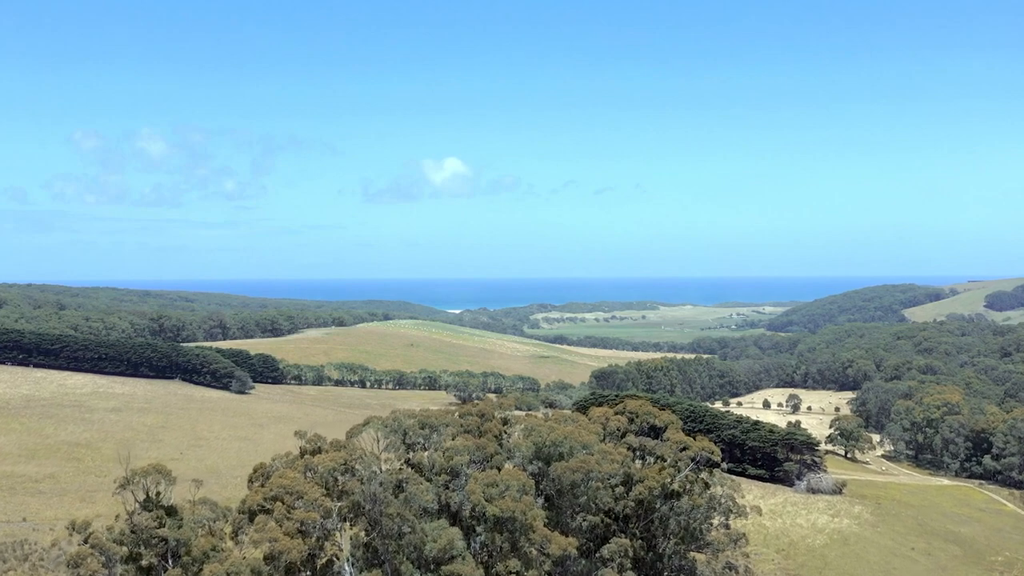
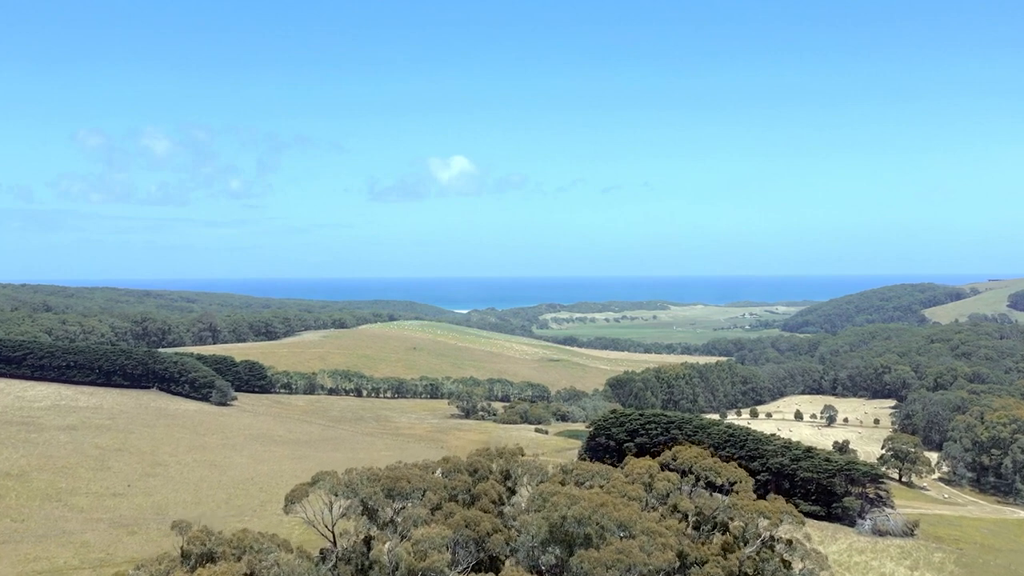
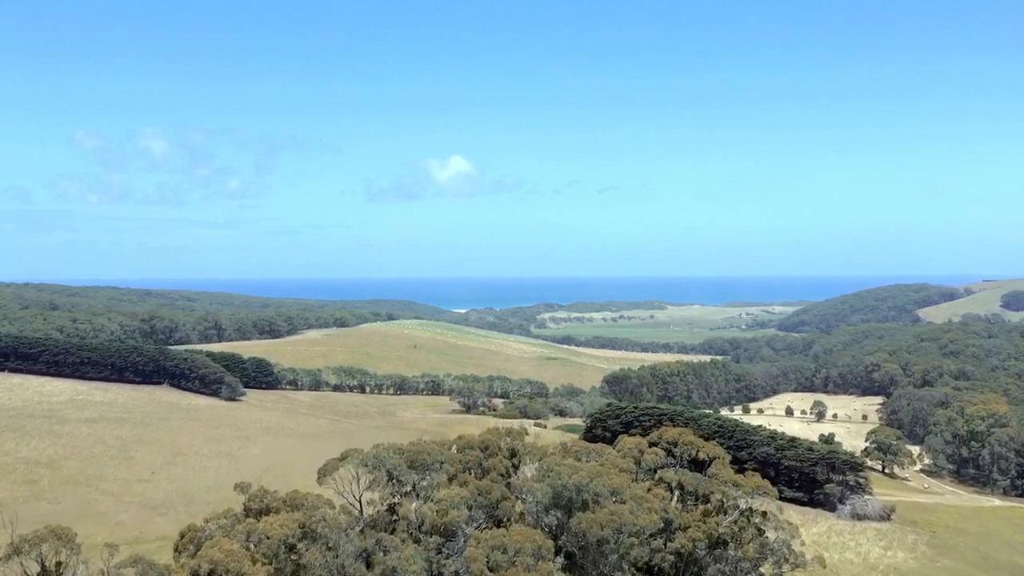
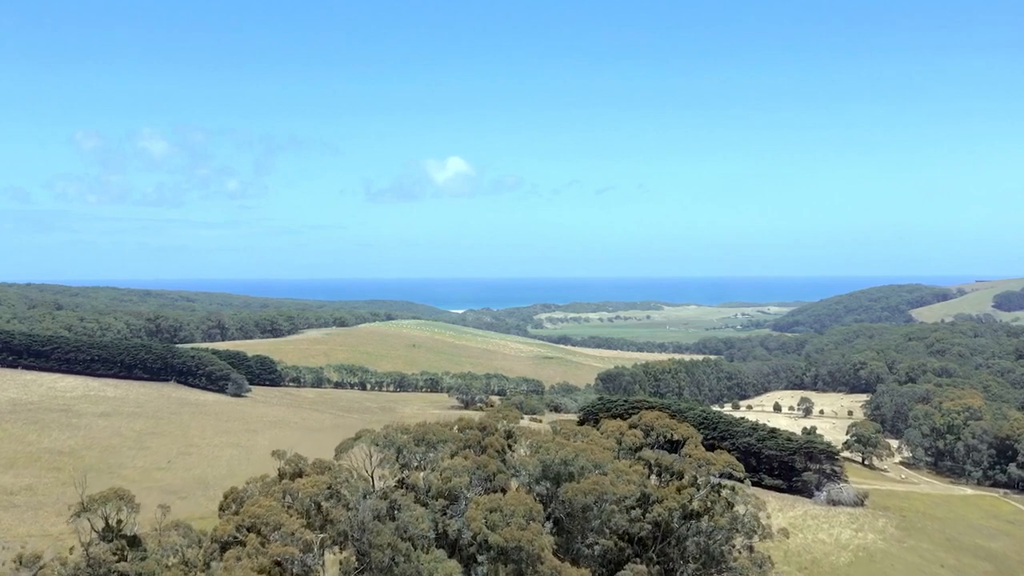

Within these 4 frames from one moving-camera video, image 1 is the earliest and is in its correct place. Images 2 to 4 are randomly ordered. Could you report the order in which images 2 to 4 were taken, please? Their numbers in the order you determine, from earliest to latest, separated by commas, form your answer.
4, 3, 2
